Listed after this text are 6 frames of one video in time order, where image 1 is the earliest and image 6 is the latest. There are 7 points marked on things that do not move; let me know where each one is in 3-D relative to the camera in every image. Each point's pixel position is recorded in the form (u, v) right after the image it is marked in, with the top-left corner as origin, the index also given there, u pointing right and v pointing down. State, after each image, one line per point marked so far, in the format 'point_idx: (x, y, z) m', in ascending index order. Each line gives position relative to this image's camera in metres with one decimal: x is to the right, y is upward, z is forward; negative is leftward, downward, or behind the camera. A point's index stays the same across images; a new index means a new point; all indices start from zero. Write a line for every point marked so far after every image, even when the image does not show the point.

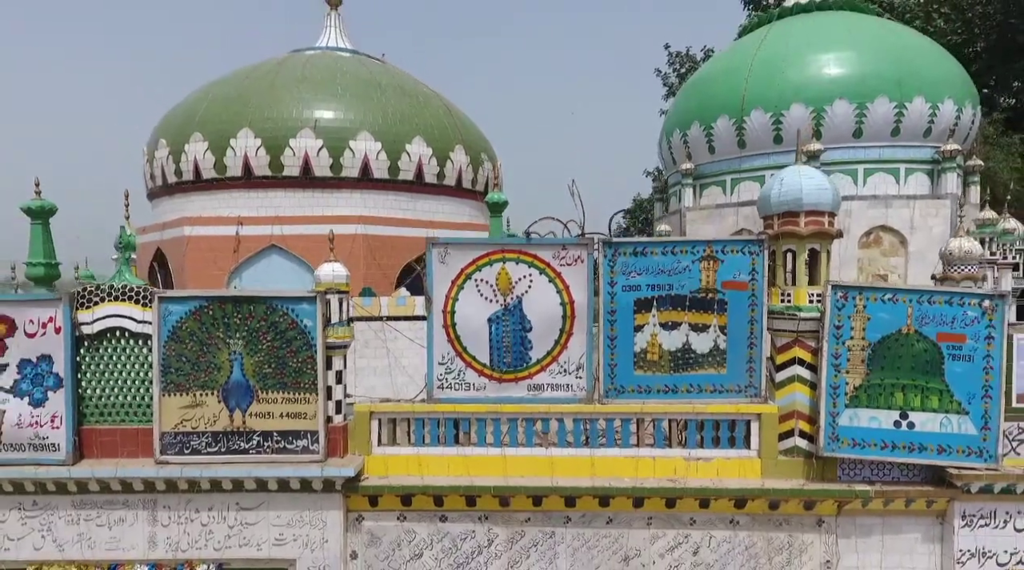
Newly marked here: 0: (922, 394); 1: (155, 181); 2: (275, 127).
0: (+3.2, -0.8, +6.7) m
1: (-5.2, +1.5, +12.6) m
2: (-3.2, +2.1, +11.6) m
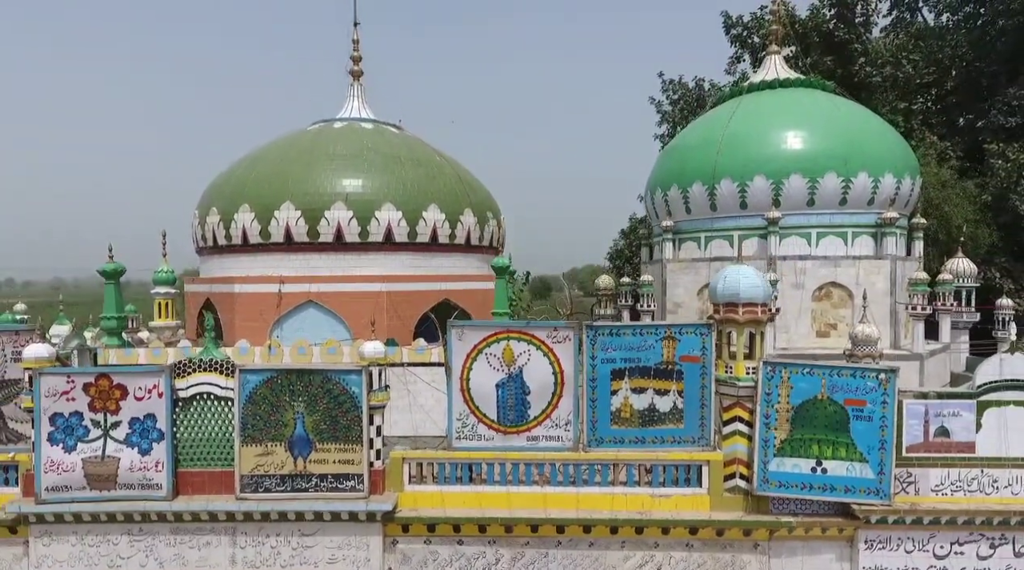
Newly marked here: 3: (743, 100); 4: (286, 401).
0: (+3.2, -1.6, +8.6) m
1: (-5.2, +0.7, +14.5) m
2: (-3.2, +1.3, +13.6) m
3: (+4.2, +3.4, +15.8) m
4: (-2.4, -1.2, +8.9) m
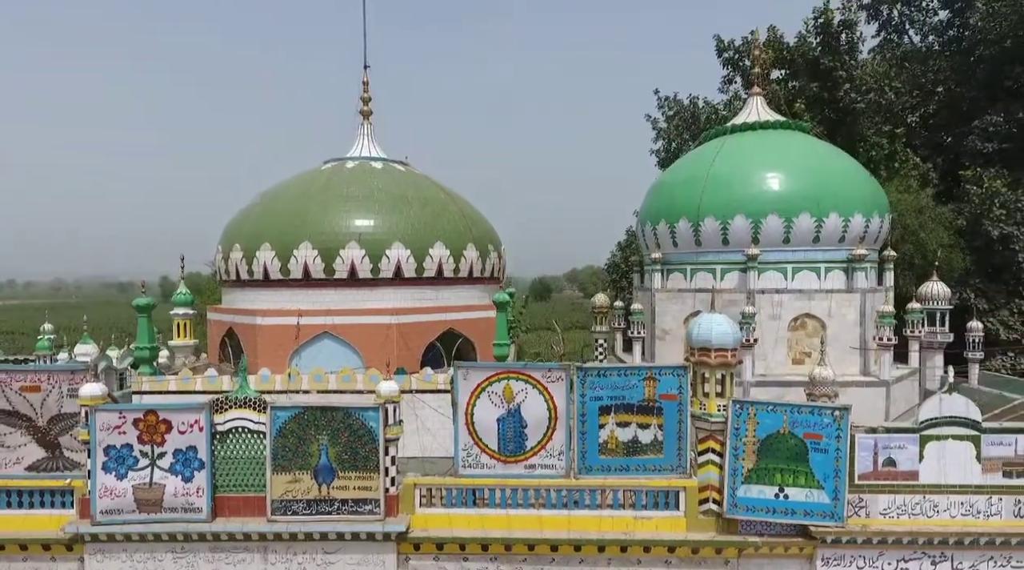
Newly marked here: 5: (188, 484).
0: (+3.2, -2.2, +9.8) m
1: (-5.2, +0.2, +15.7) m
2: (-3.2, +0.8, +14.7) m
3: (+4.2, +2.9, +16.9) m
4: (-2.4, -1.8, +10.1) m
5: (-3.8, -2.3, +10.1) m
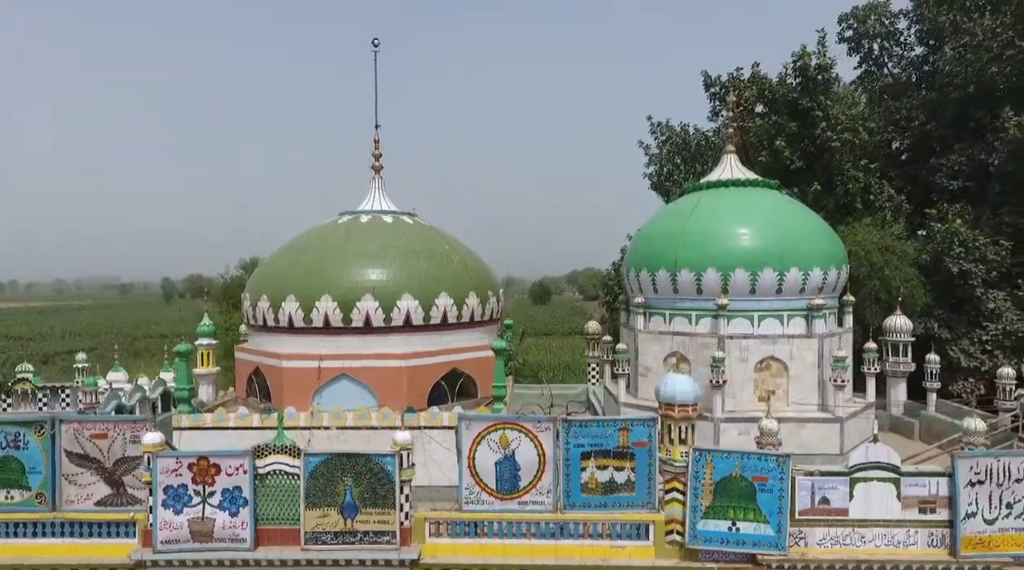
0: (+3.2, -3.1, +11.7) m
1: (-5.3, -0.7, +17.6) m
2: (-3.2, -0.1, +16.6) m
3: (+4.2, +2.0, +18.8) m
4: (-2.4, -2.7, +12.0) m
5: (-3.9, -3.3, +11.9) m
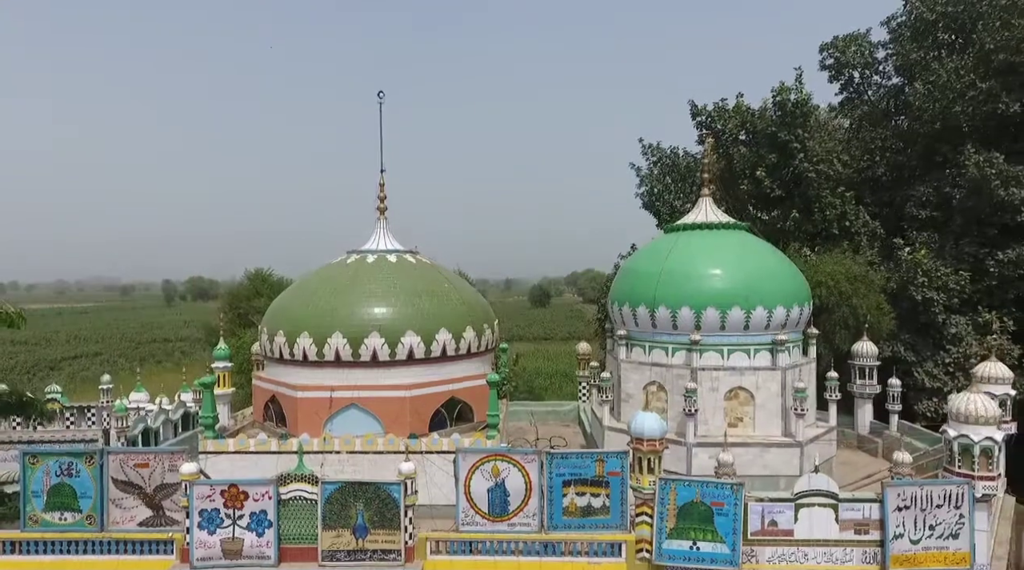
0: (+3.0, -3.9, +13.5) m
1: (-5.4, -1.5, +19.3) m
2: (-3.4, -0.9, +18.4) m
3: (+4.0, +1.2, +20.6) m
4: (-2.6, -3.5, +13.8) m
5: (-4.0, -4.1, +13.7) m
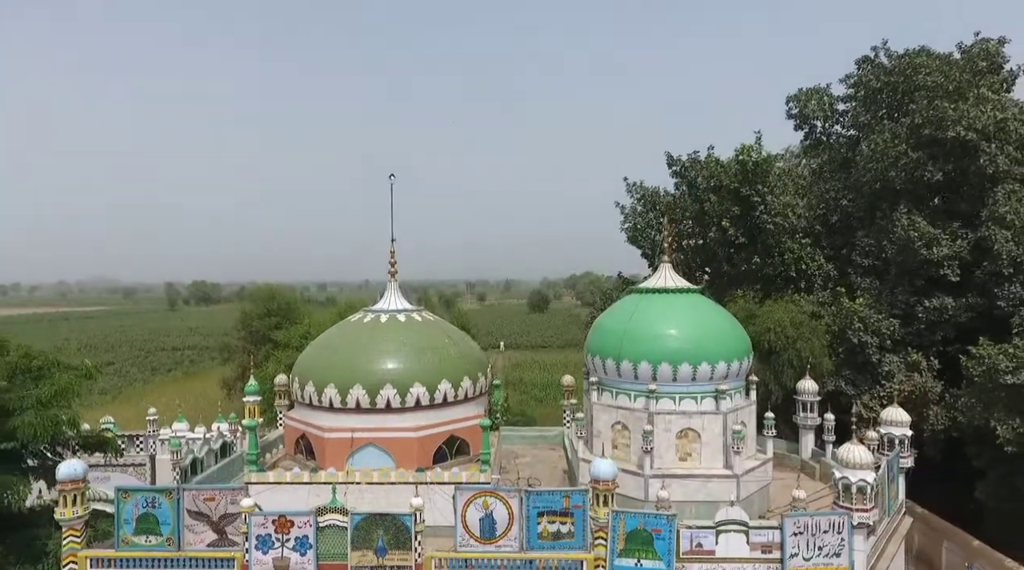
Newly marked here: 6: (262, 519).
0: (+2.7, -5.4, +17.5) m
1: (-5.7, -3.1, +23.3) m
2: (-3.7, -2.5, +22.4) m
3: (+3.7, -0.4, +24.6) m
4: (-2.9, -5.0, +17.8) m
5: (-4.3, -5.6, +17.7) m
6: (-5.2, -4.9, +17.8) m
